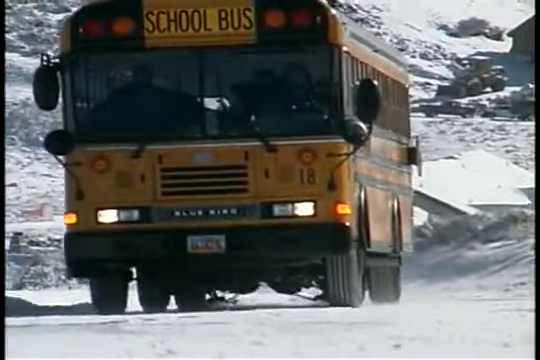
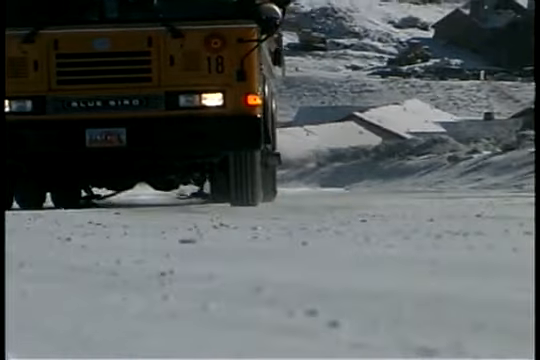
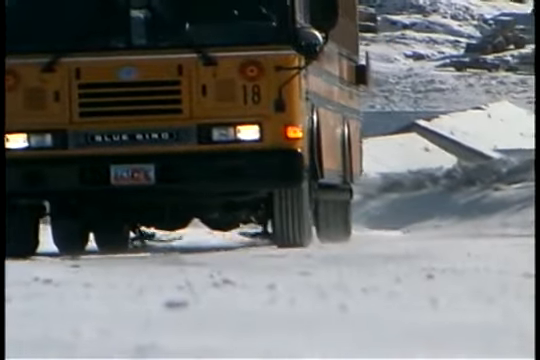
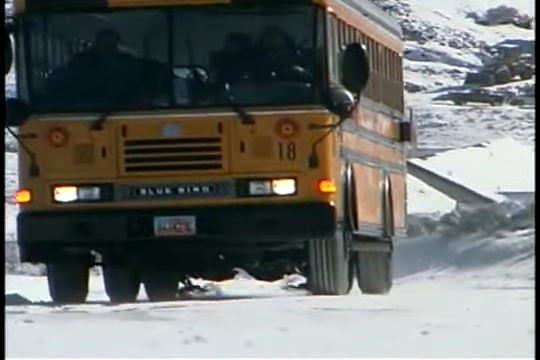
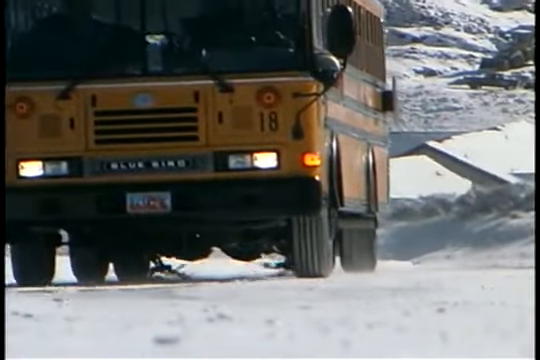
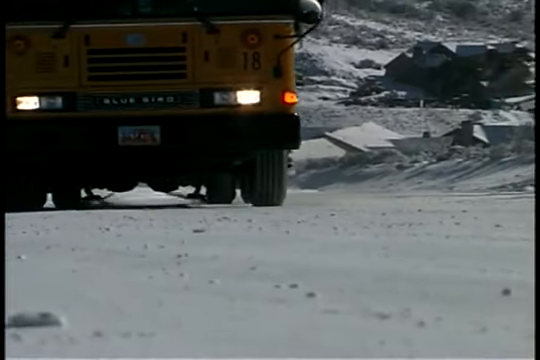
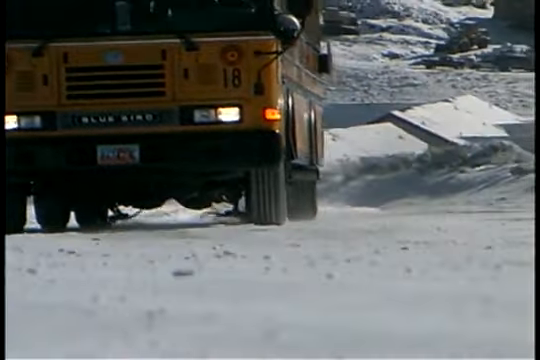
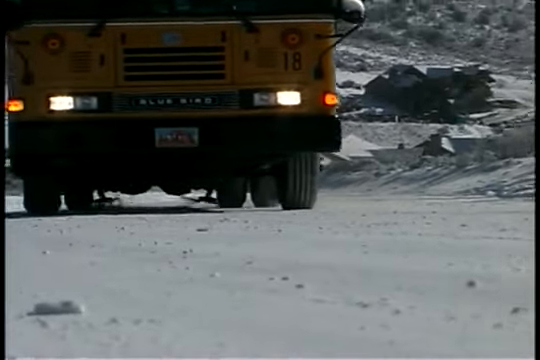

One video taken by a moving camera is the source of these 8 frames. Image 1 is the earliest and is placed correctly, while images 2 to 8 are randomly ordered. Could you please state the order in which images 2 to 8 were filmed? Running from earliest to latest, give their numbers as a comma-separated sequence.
4, 5, 3, 7, 2, 6, 8
